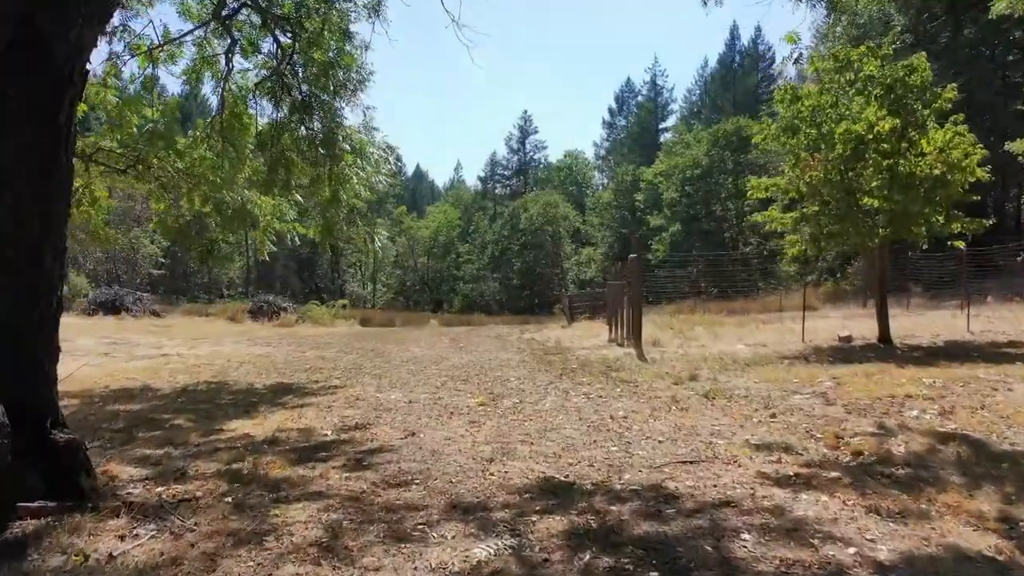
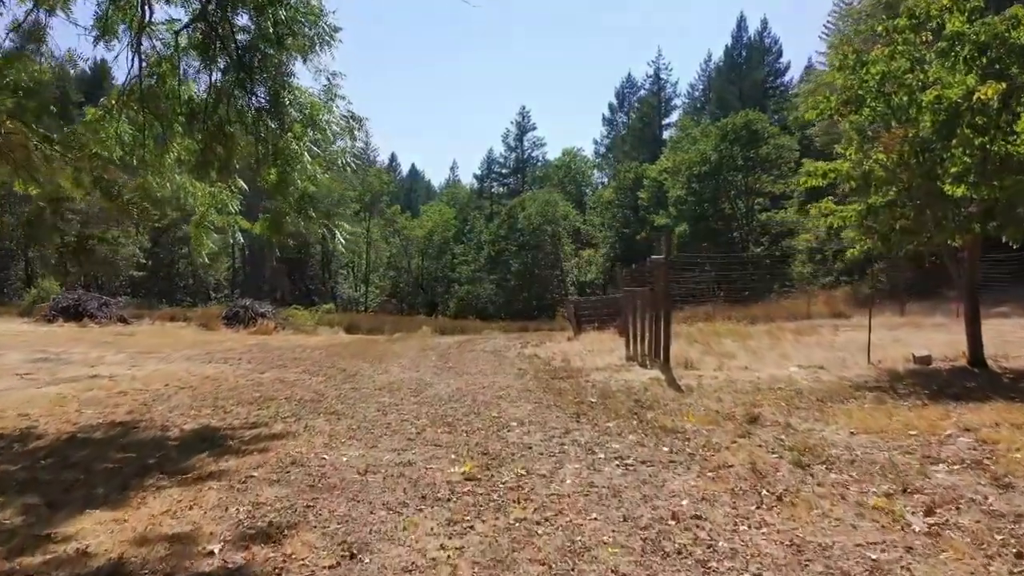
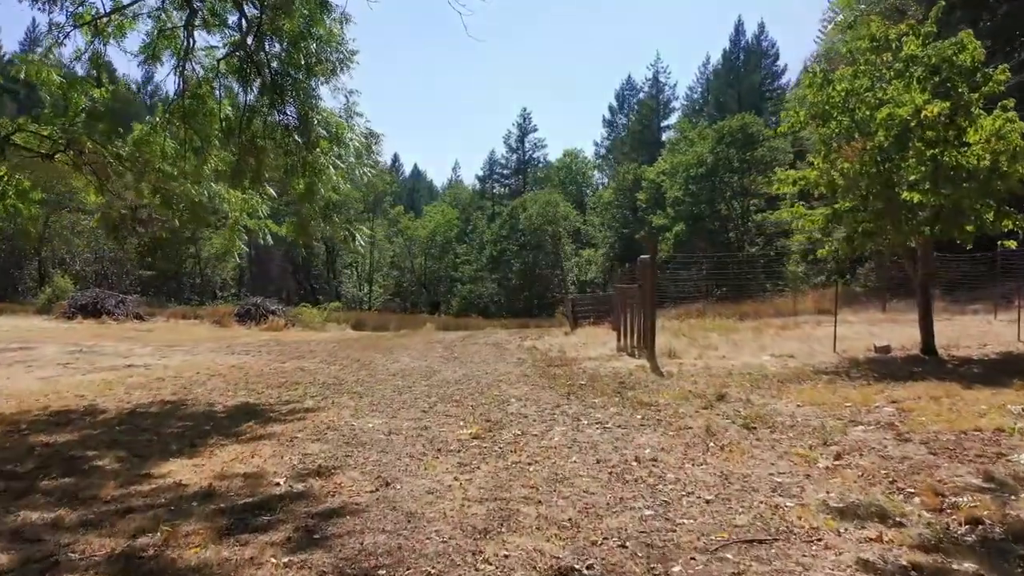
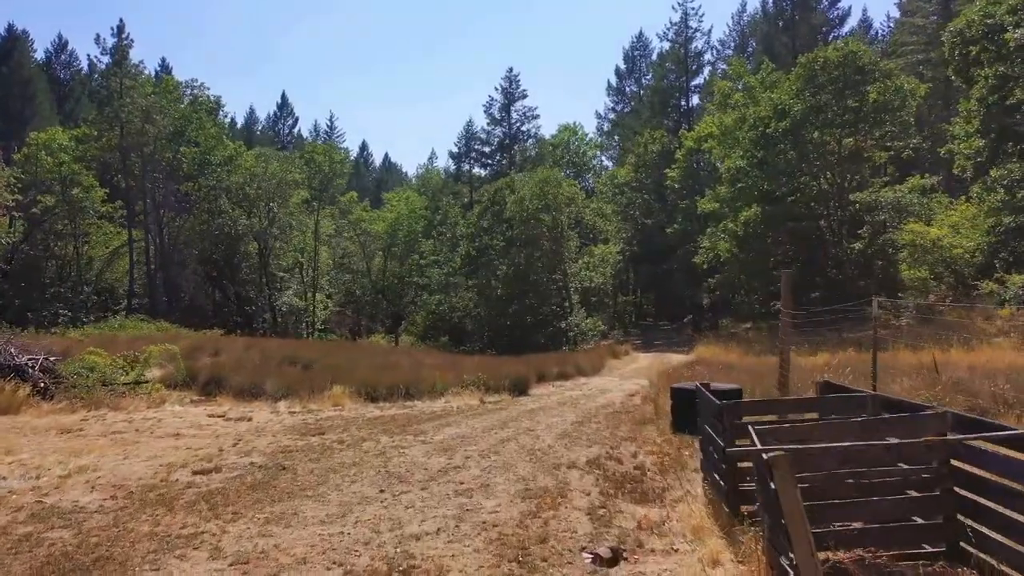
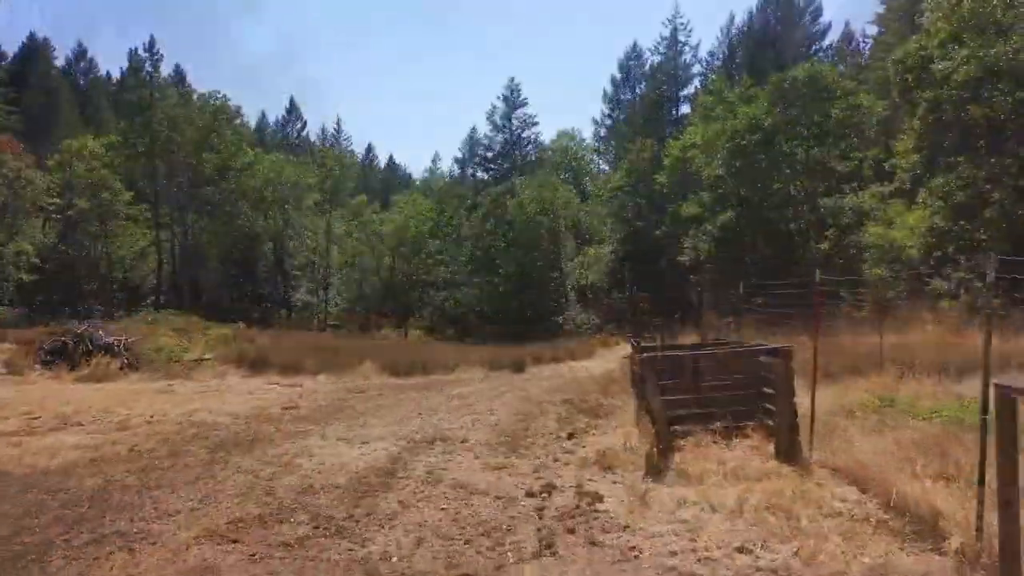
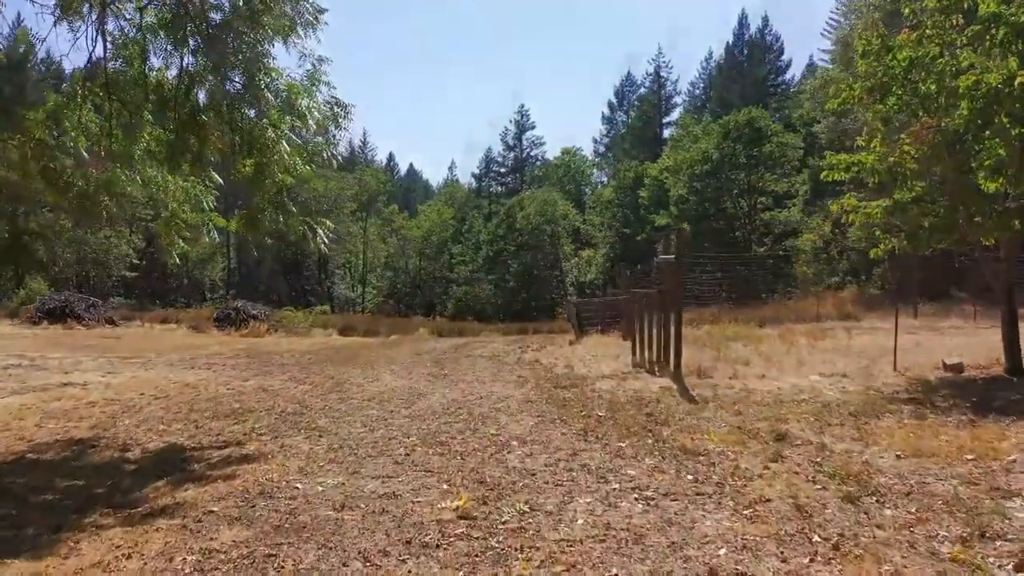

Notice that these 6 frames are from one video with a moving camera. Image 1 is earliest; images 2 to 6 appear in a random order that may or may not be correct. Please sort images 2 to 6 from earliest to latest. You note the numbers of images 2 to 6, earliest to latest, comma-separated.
3, 2, 6, 5, 4
